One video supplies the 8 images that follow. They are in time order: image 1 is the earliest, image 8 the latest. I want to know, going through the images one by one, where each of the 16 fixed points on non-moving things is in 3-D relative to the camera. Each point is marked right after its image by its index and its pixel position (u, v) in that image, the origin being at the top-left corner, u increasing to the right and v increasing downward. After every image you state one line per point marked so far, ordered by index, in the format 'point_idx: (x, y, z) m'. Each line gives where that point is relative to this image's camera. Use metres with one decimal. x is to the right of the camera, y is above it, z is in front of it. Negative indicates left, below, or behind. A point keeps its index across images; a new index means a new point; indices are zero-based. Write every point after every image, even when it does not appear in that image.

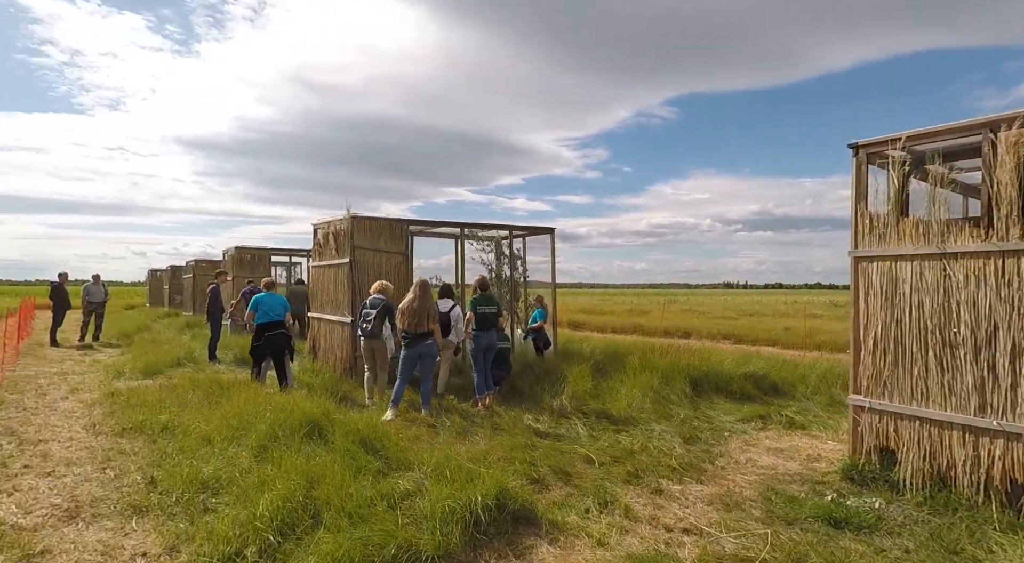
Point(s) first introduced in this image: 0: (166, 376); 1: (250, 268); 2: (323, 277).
0: (-6.1, -1.7, +10.9) m
1: (-7.6, +0.4, +17.8) m
2: (-3.4, +0.1, +10.9) m
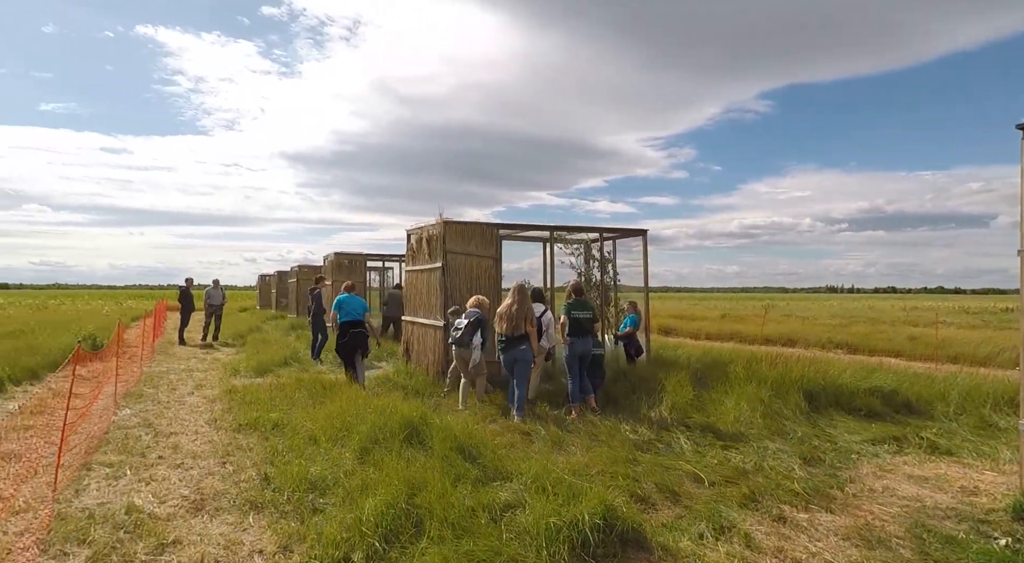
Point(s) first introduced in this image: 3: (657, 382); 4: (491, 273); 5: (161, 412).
0: (-4.4, -1.7, +11.5) m
1: (-5.0, +0.2, +18.5) m
2: (-1.8, 0.0, +11.1) m
3: (+2.0, -1.3, +8.1) m
4: (-0.4, +0.2, +10.1) m
5: (-4.6, -1.7, +8.0) m
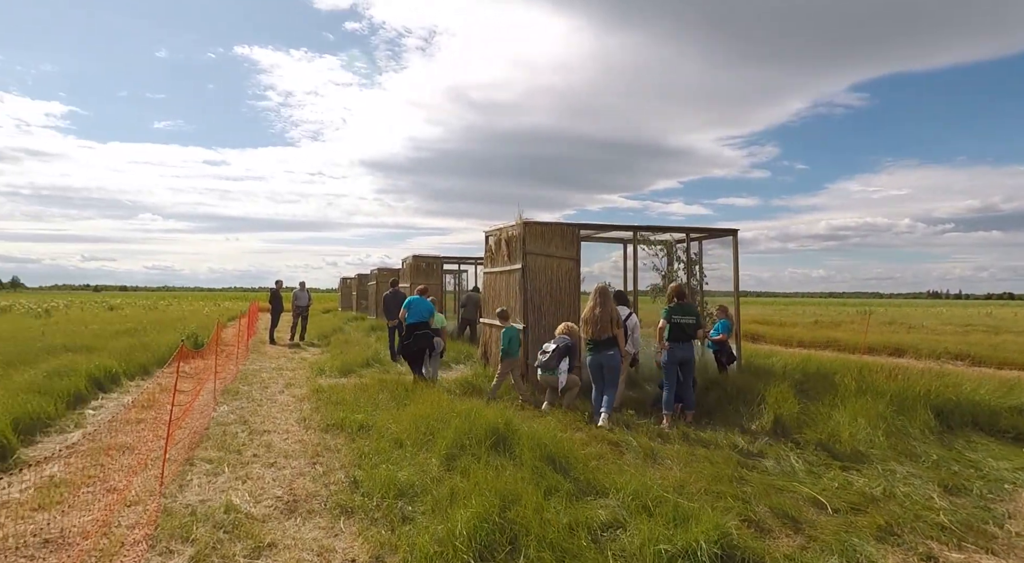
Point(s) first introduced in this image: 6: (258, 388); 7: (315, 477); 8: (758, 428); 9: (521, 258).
0: (-2.9, -1.8, +11.6) m
1: (-2.6, +0.2, +18.7) m
2: (-0.3, 0.0, +10.9) m
3: (+3.0, -1.4, +7.6) m
4: (+0.9, +0.1, +9.9) m
5: (-3.5, -1.7, +8.2) m
6: (-4.2, -1.8, +10.2) m
7: (-1.7, -1.7, +5.2) m
8: (+2.7, -1.6, +6.6) m
9: (+0.2, +0.4, +9.7) m
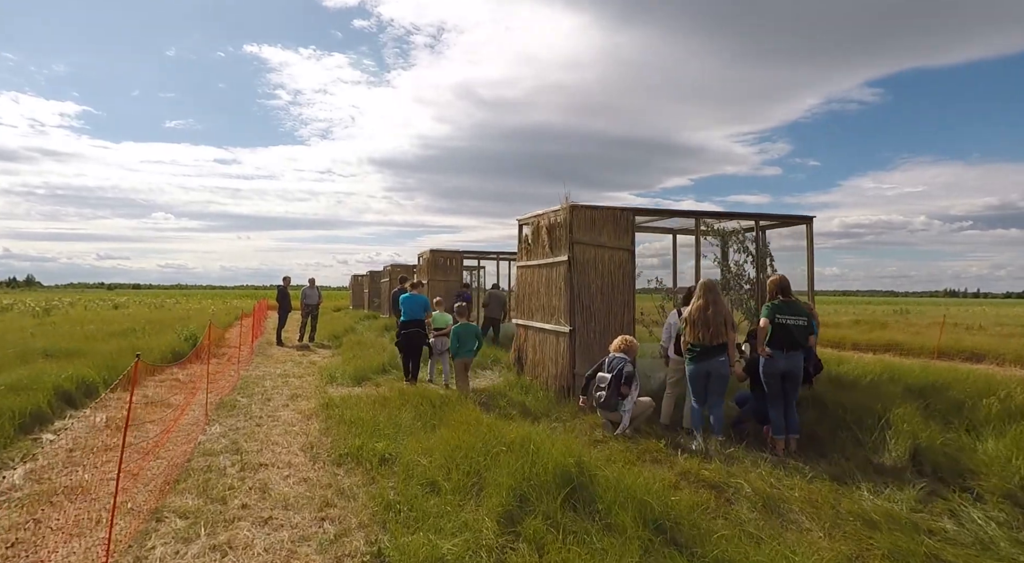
0: (-2.3, -1.7, +10.2) m
1: (-1.9, +0.3, +17.3) m
2: (+0.3, +0.1, +9.5) m
3: (+3.6, -1.3, +6.1) m
4: (+1.5, +0.2, +8.4) m
5: (-2.9, -1.7, +6.8) m
6: (-3.6, -1.7, +8.8) m
7: (-1.2, -1.6, +3.8) m
8: (+3.2, -1.5, +5.1) m
9: (+0.8, +0.4, +8.2) m
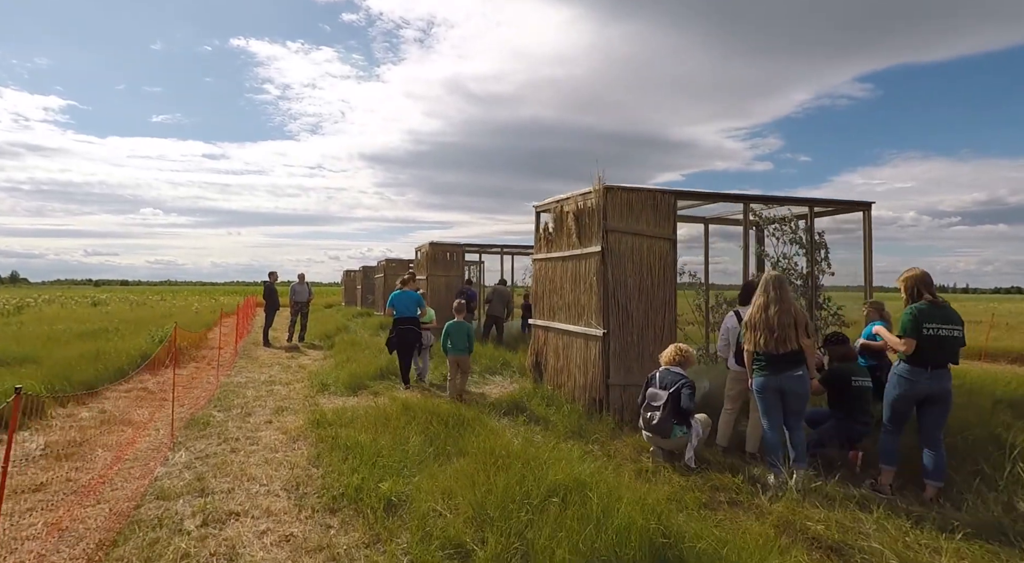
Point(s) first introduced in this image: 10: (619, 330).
0: (-2.0, -1.6, +9.0) m
1: (-1.8, +0.4, +16.0) m
2: (+0.5, +0.1, +8.3) m
3: (+3.9, -1.2, +4.9) m
4: (+1.8, +0.2, +7.2) m
5: (-2.6, -1.6, +5.6) m
6: (-3.4, -1.6, +7.6) m
7: (-0.8, -1.6, +2.6) m
8: (+3.5, -1.5, +4.0) m
9: (+1.0, +0.5, +7.0) m
10: (+1.2, -0.6, +7.0) m
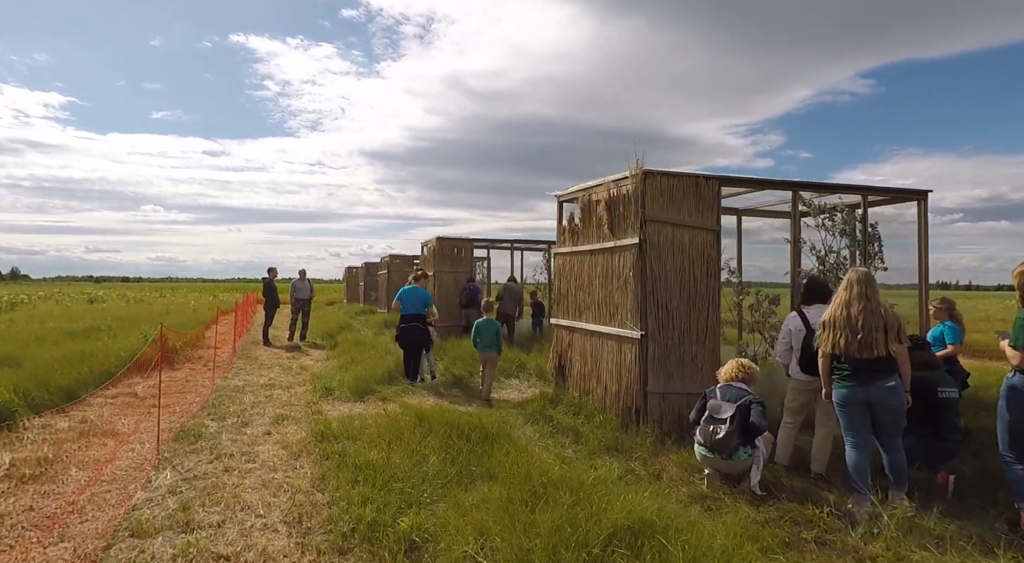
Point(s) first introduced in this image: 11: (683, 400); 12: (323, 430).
0: (-1.8, -1.6, +8.2) m
1: (-1.5, +0.5, +15.3) m
2: (+0.8, +0.2, +7.5) m
3: (+4.2, -1.2, +4.2) m
4: (+2.1, +0.3, +6.4) m
5: (-2.3, -1.6, +4.9) m
6: (-3.1, -1.6, +6.8) m
7: (-0.6, -1.6, +1.8) m
8: (+3.8, -1.4, +3.2) m
9: (+1.3, +0.5, +6.3) m
10: (+1.5, -0.5, +6.3) m
11: (+1.8, -1.2, +6.4) m
12: (-1.9, -1.5, +6.3) m
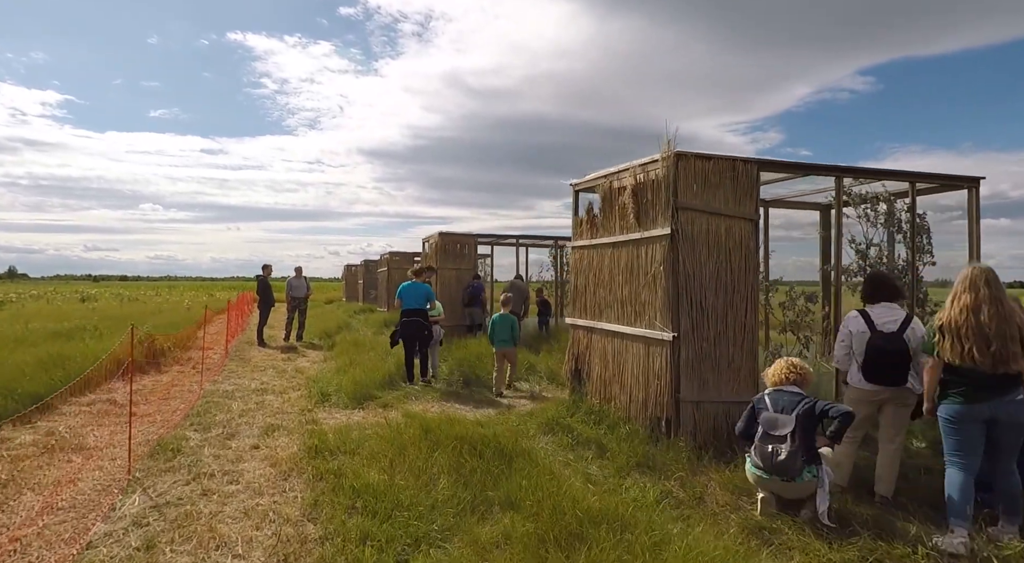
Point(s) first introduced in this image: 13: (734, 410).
0: (-1.6, -1.5, +7.6) m
1: (-1.4, +0.5, +14.6) m
2: (+1.0, +0.2, +6.8) m
3: (+4.3, -1.2, +3.5) m
4: (+2.2, +0.3, +5.8) m
5: (-2.2, -1.5, +4.2) m
6: (-2.9, -1.6, +6.2) m
7: (-0.4, -1.5, +1.2) m
8: (+3.9, -1.4, +2.6) m
9: (+1.4, +0.6, +5.6) m
10: (+1.6, -0.5, +5.6) m
11: (+1.9, -1.2, +5.7) m
12: (-1.8, -1.5, +5.6) m
13: (+2.1, -1.2, +5.8) m
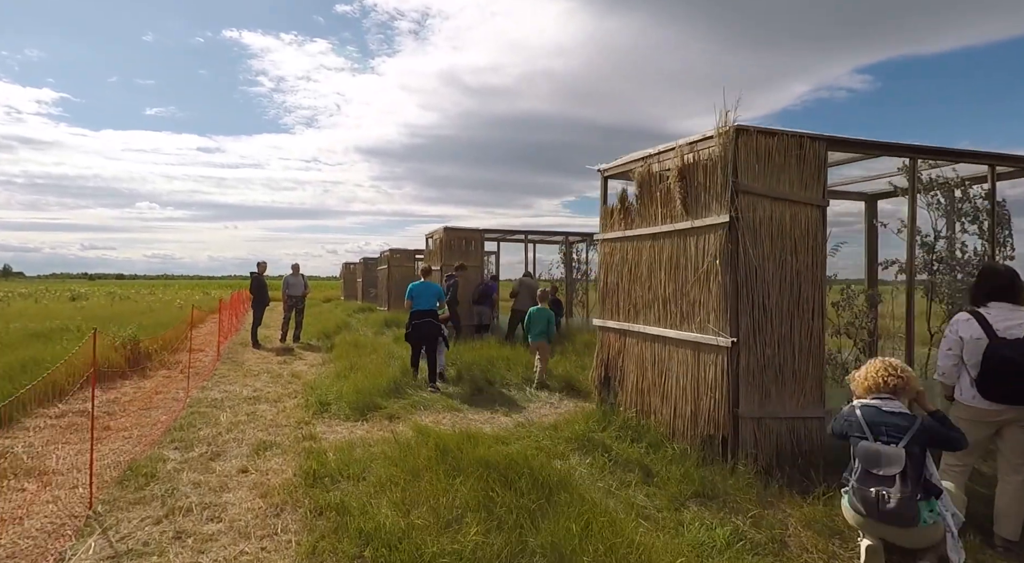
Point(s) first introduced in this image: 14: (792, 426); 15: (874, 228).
0: (-1.4, -1.5, +6.8) m
1: (-1.1, +0.6, +13.8) m
2: (+1.2, +0.3, +6.0) m
3: (+4.6, -1.1, +2.7) m
4: (+2.5, +0.4, +5.0) m
5: (-1.9, -1.5, +3.4) m
6: (-2.7, -1.5, +5.3) m
7: (-0.1, -1.5, +0.4) m
8: (+4.2, -1.4, +1.8) m
9: (+1.7, +0.6, +4.8) m
10: (+1.9, -0.4, +4.8) m
11: (+2.2, -1.2, +4.9) m
12: (-1.6, -1.5, +4.8) m
13: (+2.3, -1.2, +5.0) m
14: (+2.3, -1.2, +5.0) m
15: (+4.9, +0.7, +8.3) m
